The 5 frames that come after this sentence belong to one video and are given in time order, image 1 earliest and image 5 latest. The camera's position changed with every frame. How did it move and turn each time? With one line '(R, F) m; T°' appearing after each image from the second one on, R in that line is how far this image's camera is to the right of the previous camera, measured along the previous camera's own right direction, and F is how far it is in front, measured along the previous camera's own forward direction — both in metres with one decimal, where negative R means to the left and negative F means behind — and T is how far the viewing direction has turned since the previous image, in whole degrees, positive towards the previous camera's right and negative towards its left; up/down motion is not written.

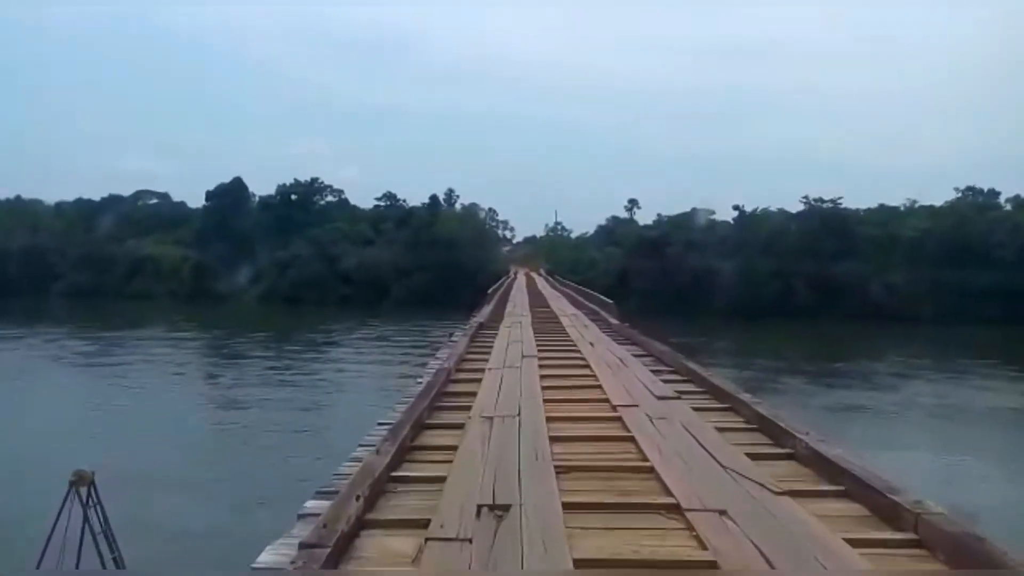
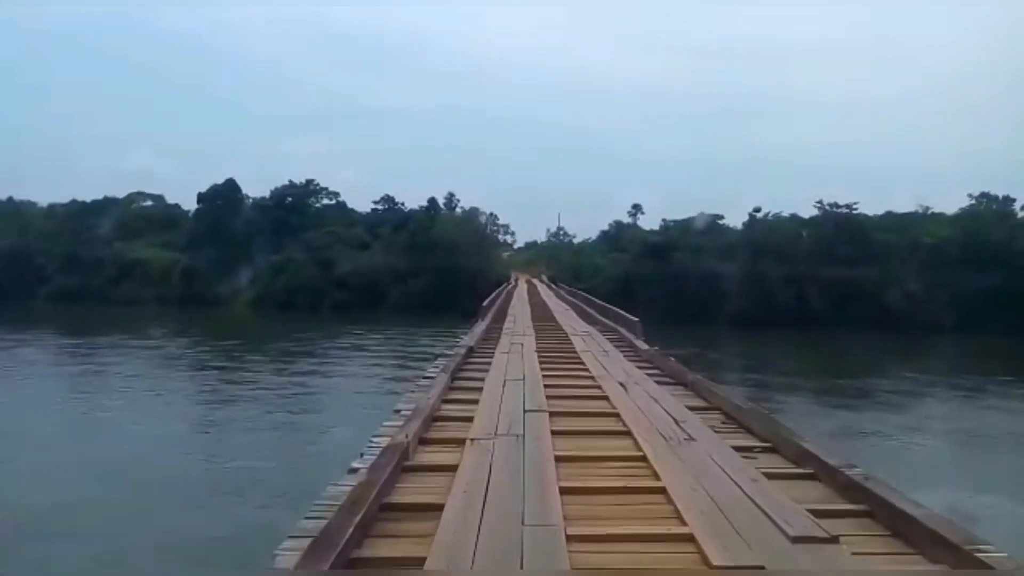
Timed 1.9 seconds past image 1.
(0.0, +1.2) m; 0°
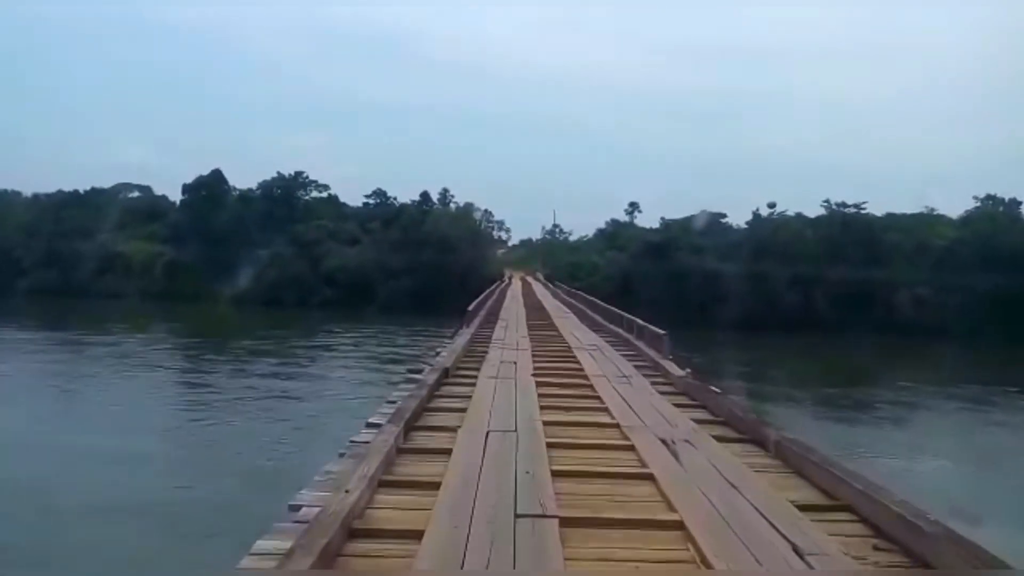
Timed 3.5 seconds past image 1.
(0.0, +1.1) m; 0°
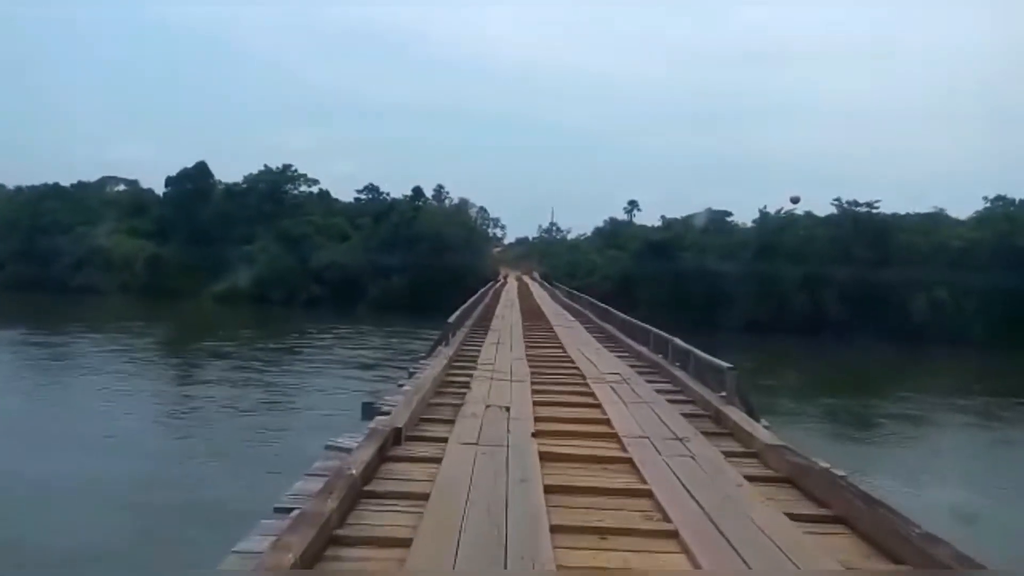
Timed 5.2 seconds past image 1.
(0.0, +1.3) m; 0°
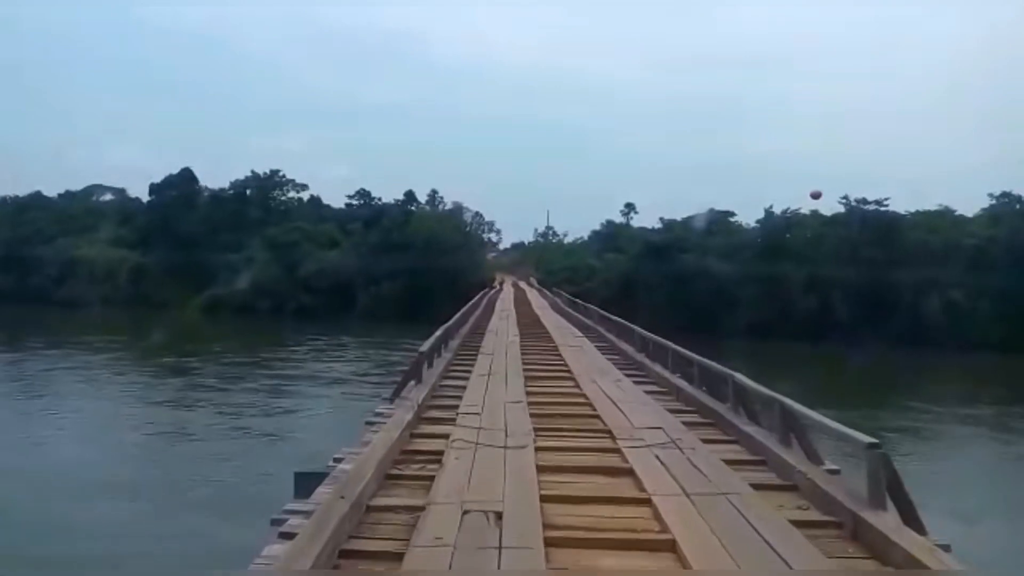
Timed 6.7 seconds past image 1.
(0.0, +1.0) m; 0°
